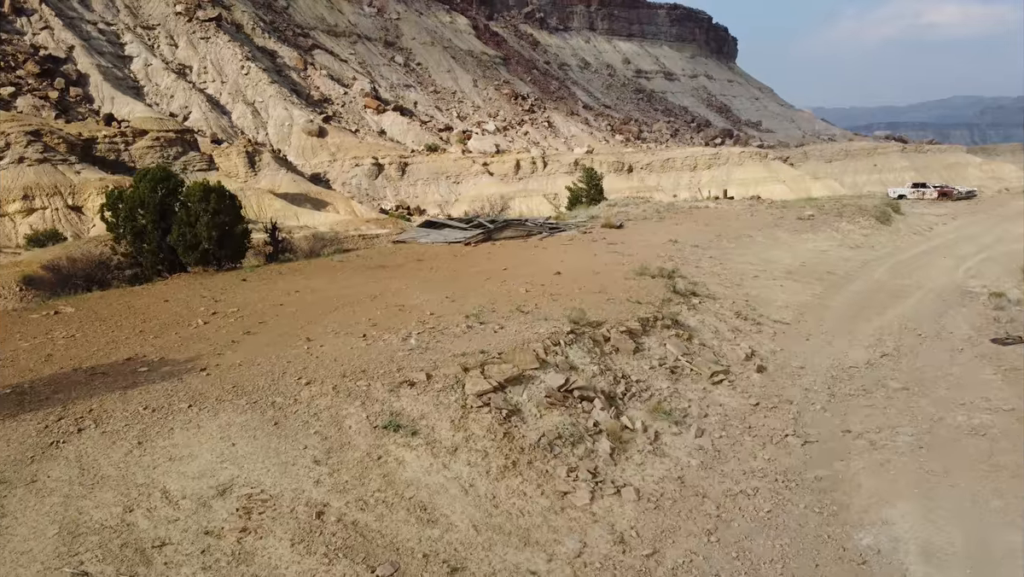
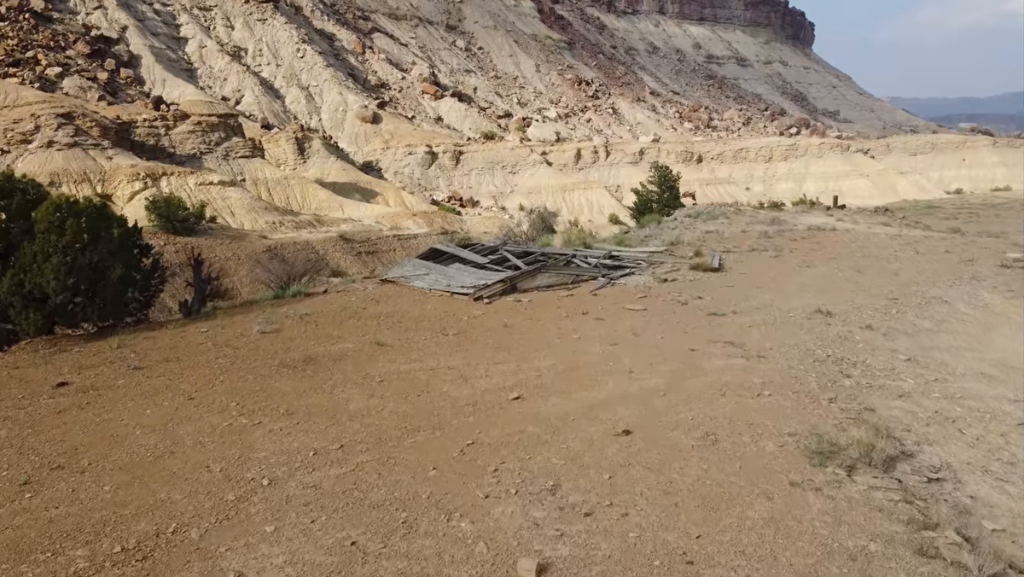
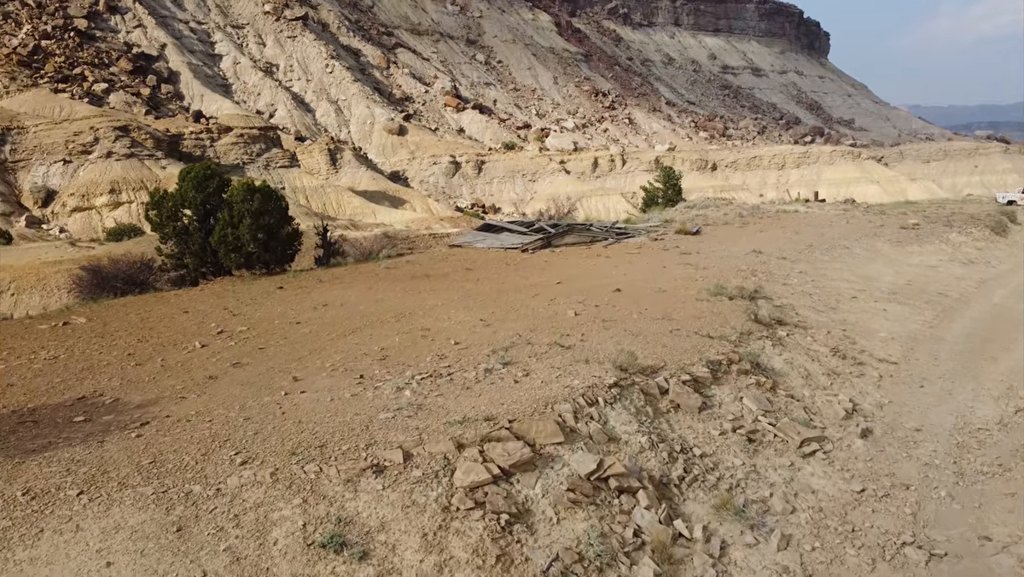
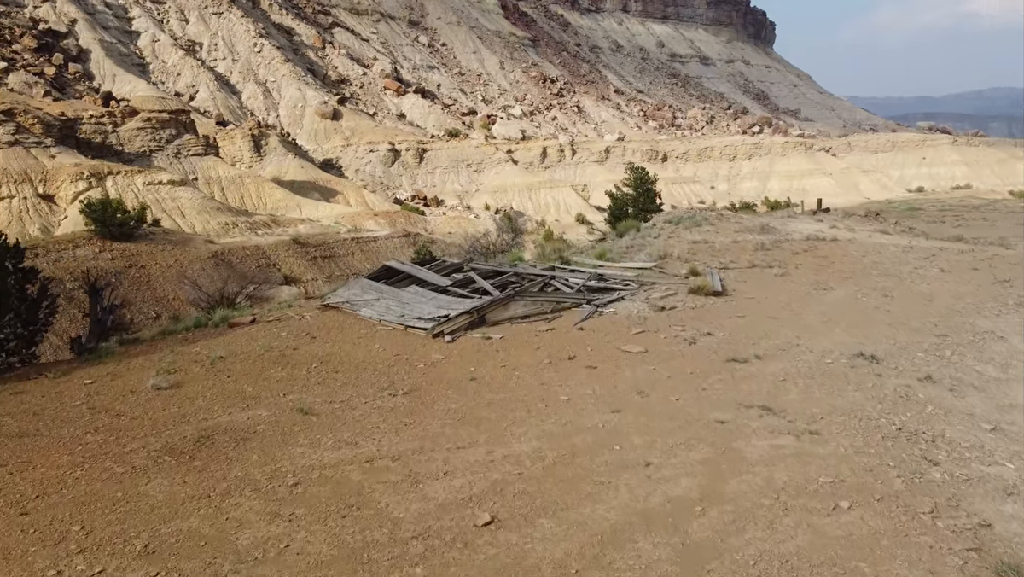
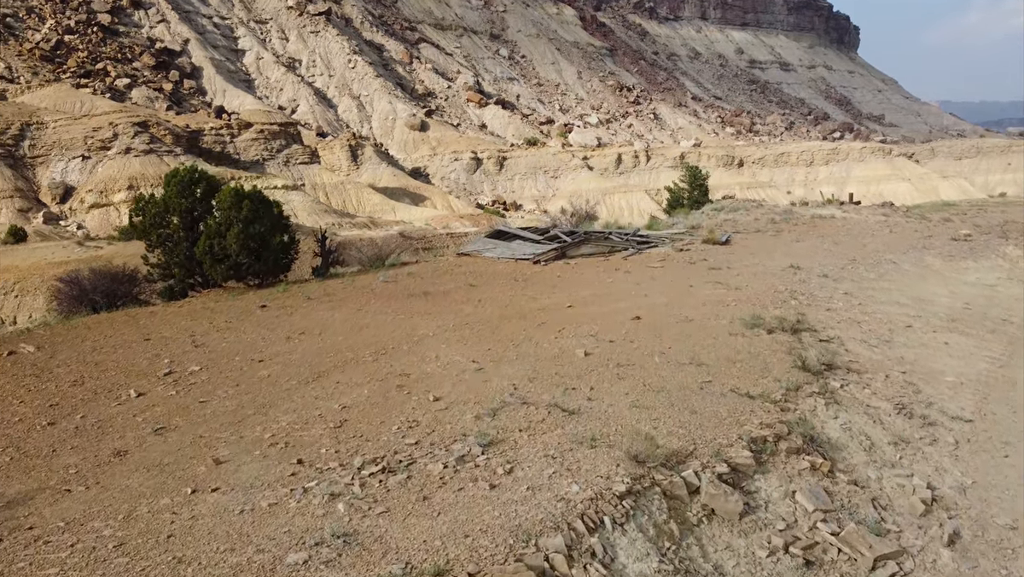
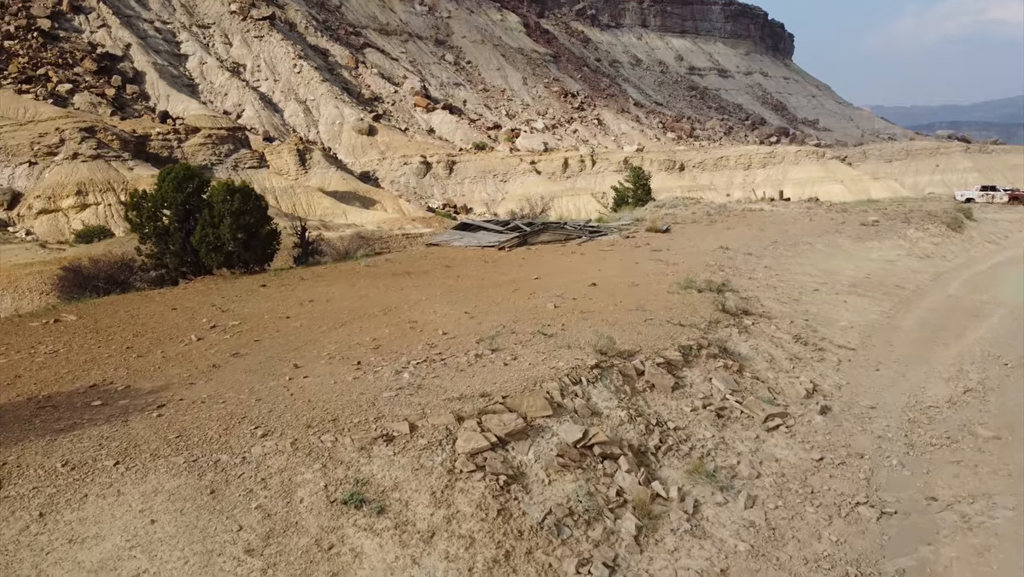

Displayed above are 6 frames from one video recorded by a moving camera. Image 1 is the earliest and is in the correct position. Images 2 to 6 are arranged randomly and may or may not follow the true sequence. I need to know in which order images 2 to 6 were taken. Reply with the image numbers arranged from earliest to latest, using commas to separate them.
6, 3, 5, 2, 4
